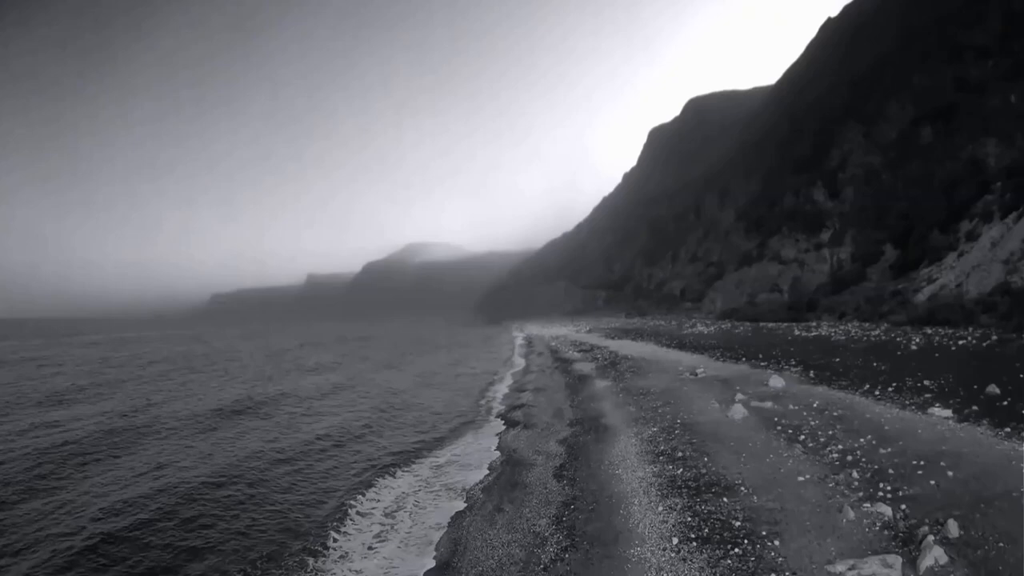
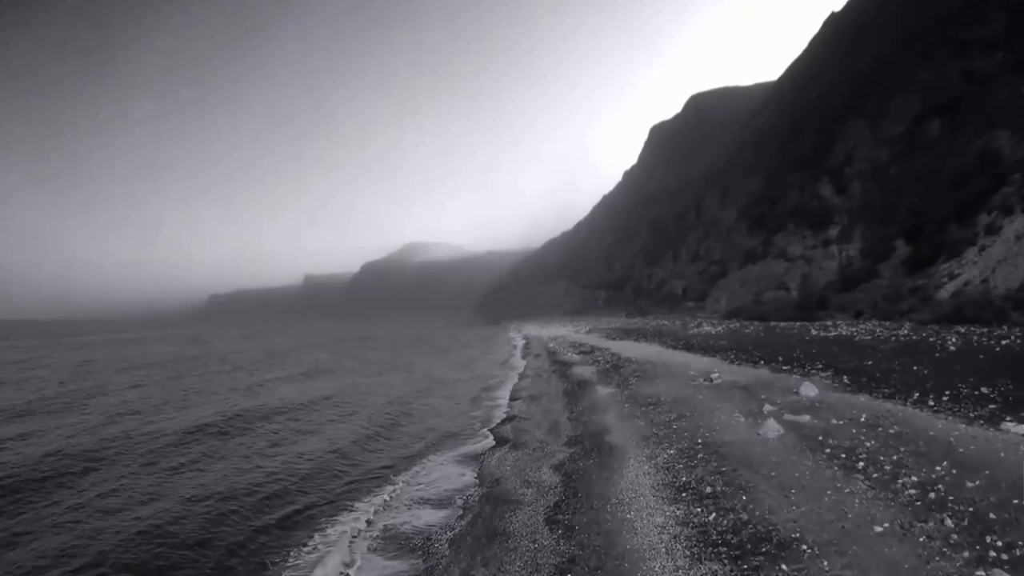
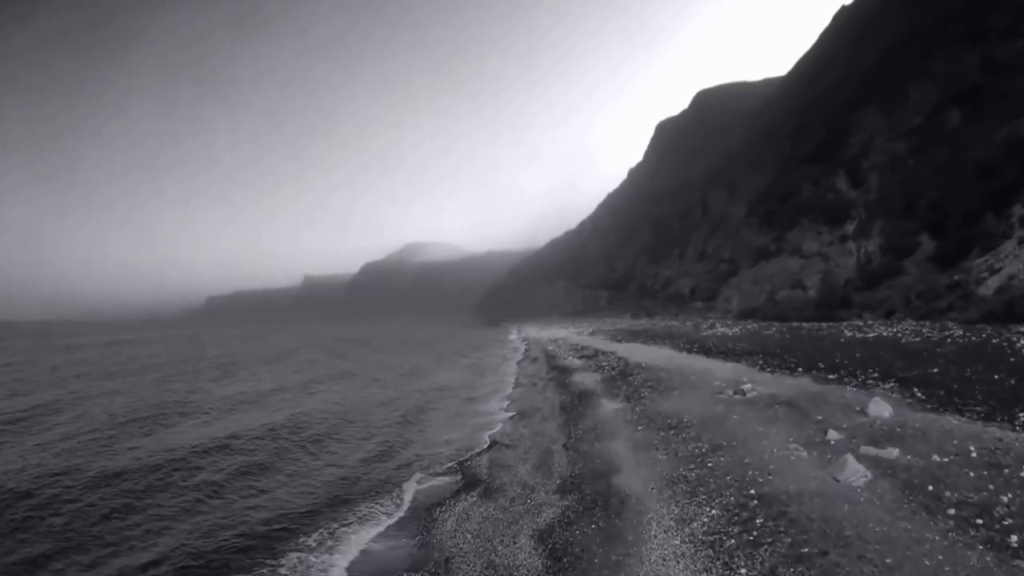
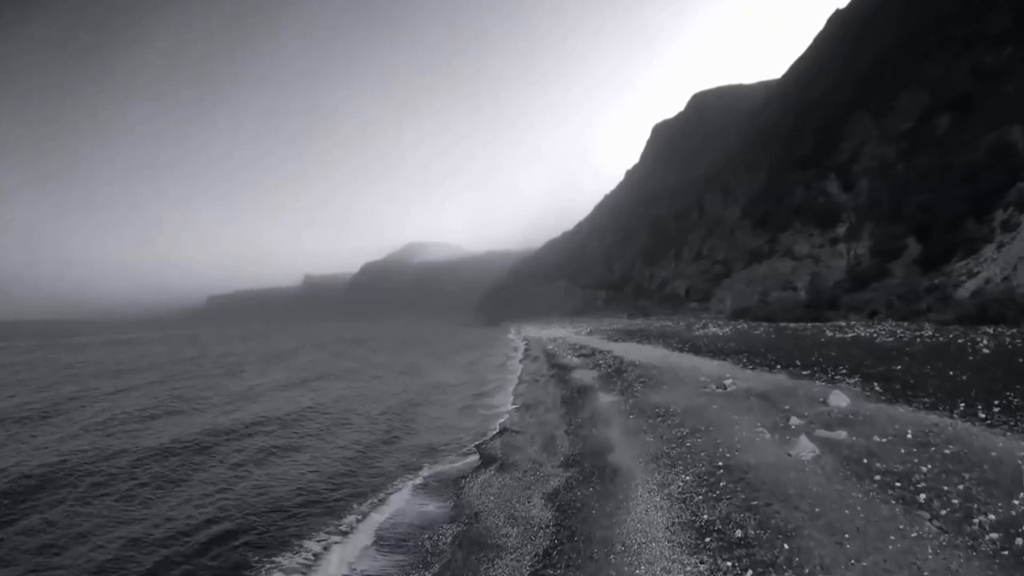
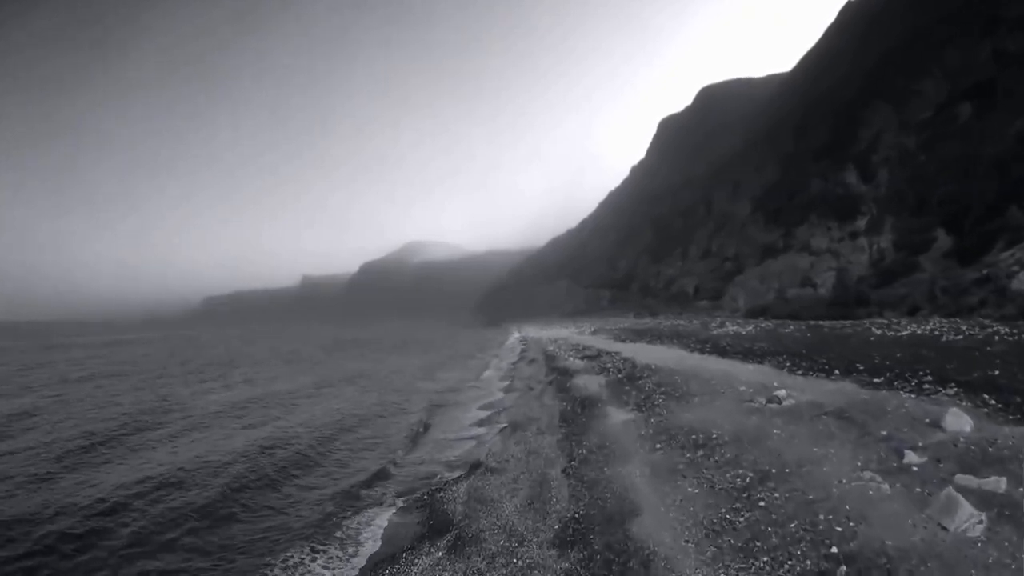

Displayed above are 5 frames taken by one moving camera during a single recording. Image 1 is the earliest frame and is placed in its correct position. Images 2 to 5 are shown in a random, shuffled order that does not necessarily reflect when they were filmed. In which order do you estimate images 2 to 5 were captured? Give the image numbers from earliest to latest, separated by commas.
2, 4, 3, 5
